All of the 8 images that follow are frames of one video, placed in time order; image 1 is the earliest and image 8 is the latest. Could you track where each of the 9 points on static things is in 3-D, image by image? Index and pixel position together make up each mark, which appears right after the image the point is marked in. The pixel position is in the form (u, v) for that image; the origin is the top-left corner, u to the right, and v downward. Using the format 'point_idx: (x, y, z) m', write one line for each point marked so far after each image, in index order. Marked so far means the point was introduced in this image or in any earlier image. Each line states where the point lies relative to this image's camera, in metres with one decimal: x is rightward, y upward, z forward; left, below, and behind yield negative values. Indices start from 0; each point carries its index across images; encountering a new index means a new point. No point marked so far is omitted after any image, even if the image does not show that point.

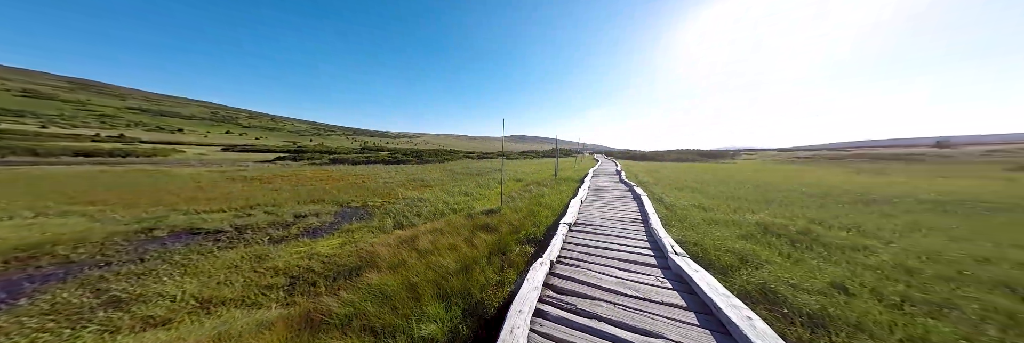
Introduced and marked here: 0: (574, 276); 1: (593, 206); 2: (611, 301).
0: (+1.4, -1.9, +4.0) m
1: (+3.7, -1.2, +8.6) m
2: (+1.8, -2.0, +3.3) m
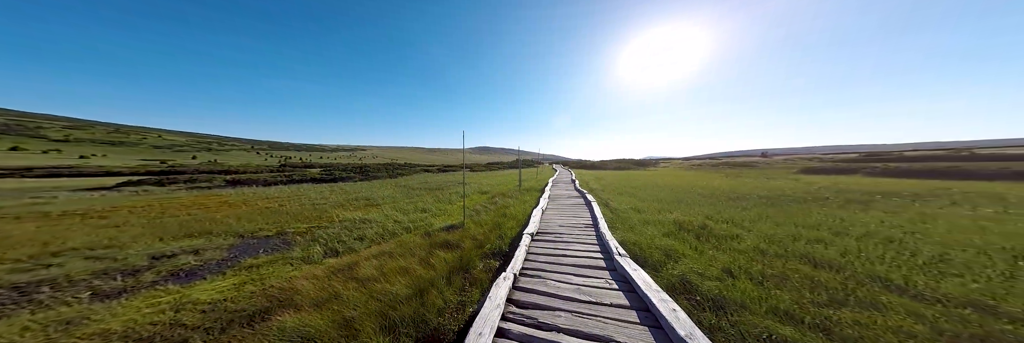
0: (+0.5, -2.5, +4.1) m
1: (+1.7, -1.9, +9.1) m
2: (+1.1, -2.5, +3.5) m
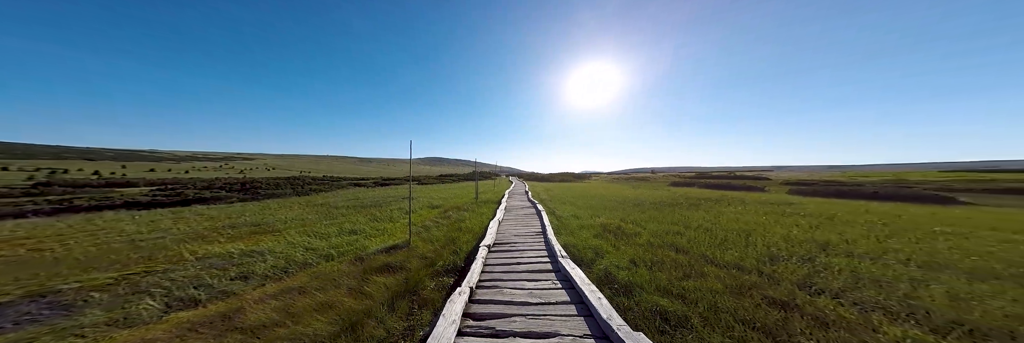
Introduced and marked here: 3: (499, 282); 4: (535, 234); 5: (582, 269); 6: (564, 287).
0: (-0.6, -2.9, +4.7) m
1: (-0.5, -2.6, +9.9) m
2: (+0.1, -2.9, +4.2) m
3: (-0.5, -3.0, +5.7) m
4: (+1.0, -3.0, +9.8) m
5: (+2.4, -3.4, +7.1) m
6: (+1.5, -3.6, +6.4) m
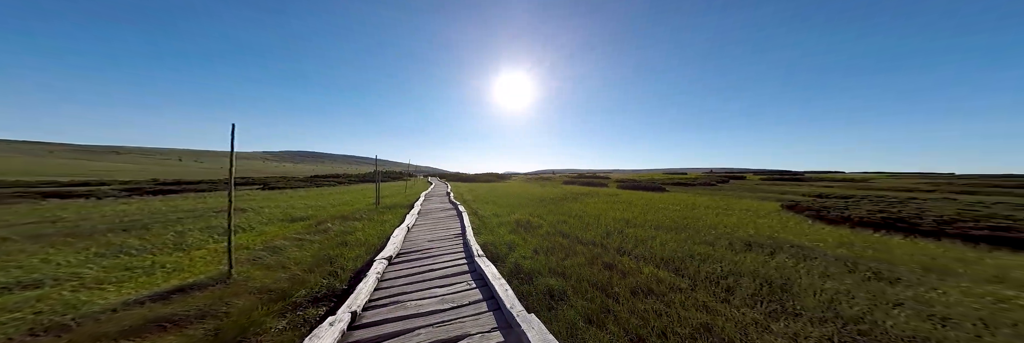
0: (-2.8, -2.9, +4.4) m
1: (-4.3, -2.7, +9.3) m
2: (-2.0, -2.9, +4.1) m
3: (-3.1, -3.0, +5.3) m
4: (-2.9, -3.1, +9.6) m
5: (-0.8, -3.4, +7.5) m
6: (-1.3, -3.7, +6.6) m
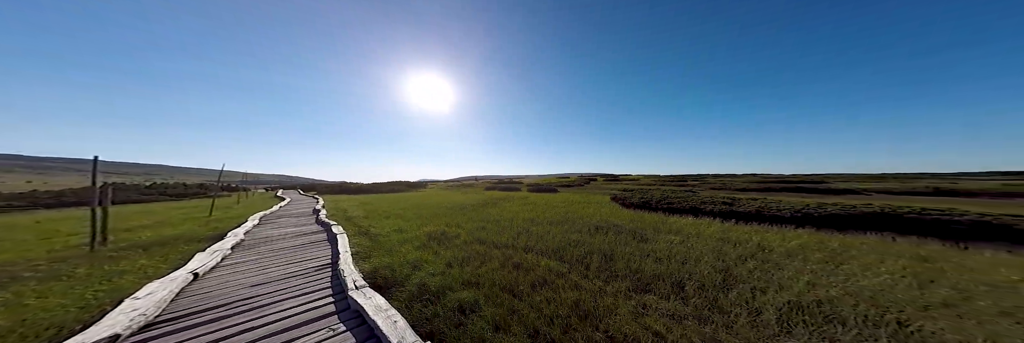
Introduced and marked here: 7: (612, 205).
0: (-4.9, -3.1, +2.3) m
1: (-8.1, -3.0, +6.3) m
2: (-4.1, -3.1, +2.3) m
3: (-5.5, -3.2, +3.0) m
4: (-6.9, -3.4, +7.1) m
5: (-4.2, -3.7, +6.0) m
6: (-4.3, -3.9, +4.9) m
7: (+9.8, -3.5, +19.9) m
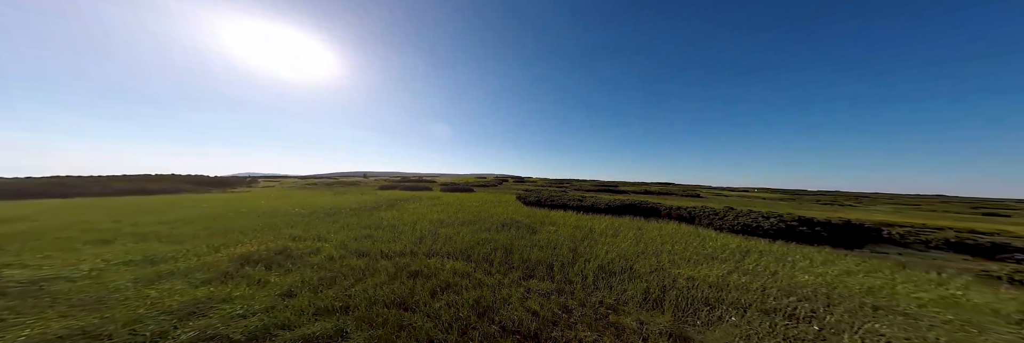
0: (-3.2, -3.1, +0.8) m
1: (-8.1, -2.7, +2.5) m
2: (-2.6, -3.1, +1.3) m
3: (-4.1, -3.2, +1.1) m
4: (-7.5, -3.2, +3.8) m
5: (-4.6, -3.6, +4.3) m
6: (-4.1, -3.9, +3.3) m
7: (0.0, -3.8, +23.5) m
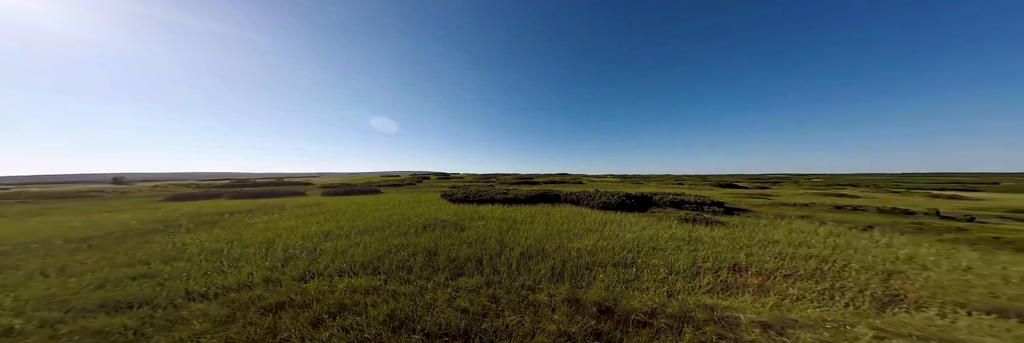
0: (-0.5, -5.4, -0.7) m
1: (-5.5, -4.9, -1.6) m
2: (-0.2, -5.4, +0.1) m
3: (-1.4, -5.5, -0.8) m
4: (-5.7, -5.1, -0.2) m
5: (-3.4, -5.4, +1.8) m
6: (-2.6, -5.8, +1.1) m
7: (-8.9, -2.4, +20.5) m
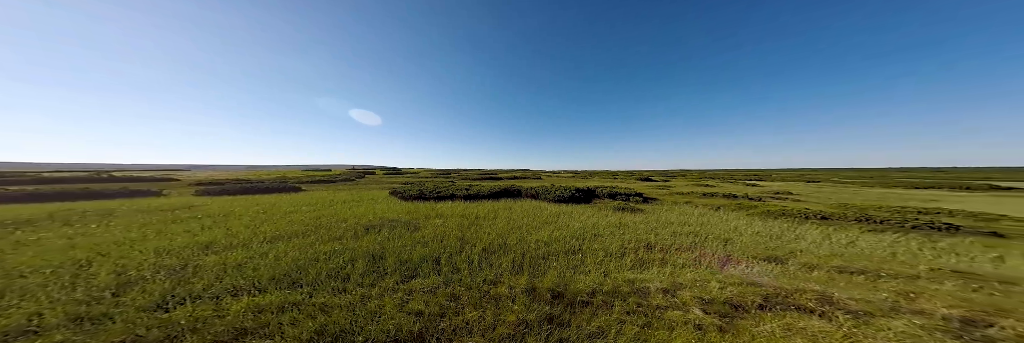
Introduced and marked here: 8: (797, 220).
0: (+0.3, -5.2, -1.0) m
1: (-4.3, -4.7, -3.1) m
2: (+0.5, -5.1, -0.2) m
3: (-0.5, -5.3, -1.3) m
4: (-4.9, -4.9, -1.7) m
5: (-3.1, -5.2, +0.7) m
6: (-2.1, -5.6, +0.3) m
7: (-12.9, -1.9, +17.5) m
8: (+27.1, -4.6, +19.2) m
